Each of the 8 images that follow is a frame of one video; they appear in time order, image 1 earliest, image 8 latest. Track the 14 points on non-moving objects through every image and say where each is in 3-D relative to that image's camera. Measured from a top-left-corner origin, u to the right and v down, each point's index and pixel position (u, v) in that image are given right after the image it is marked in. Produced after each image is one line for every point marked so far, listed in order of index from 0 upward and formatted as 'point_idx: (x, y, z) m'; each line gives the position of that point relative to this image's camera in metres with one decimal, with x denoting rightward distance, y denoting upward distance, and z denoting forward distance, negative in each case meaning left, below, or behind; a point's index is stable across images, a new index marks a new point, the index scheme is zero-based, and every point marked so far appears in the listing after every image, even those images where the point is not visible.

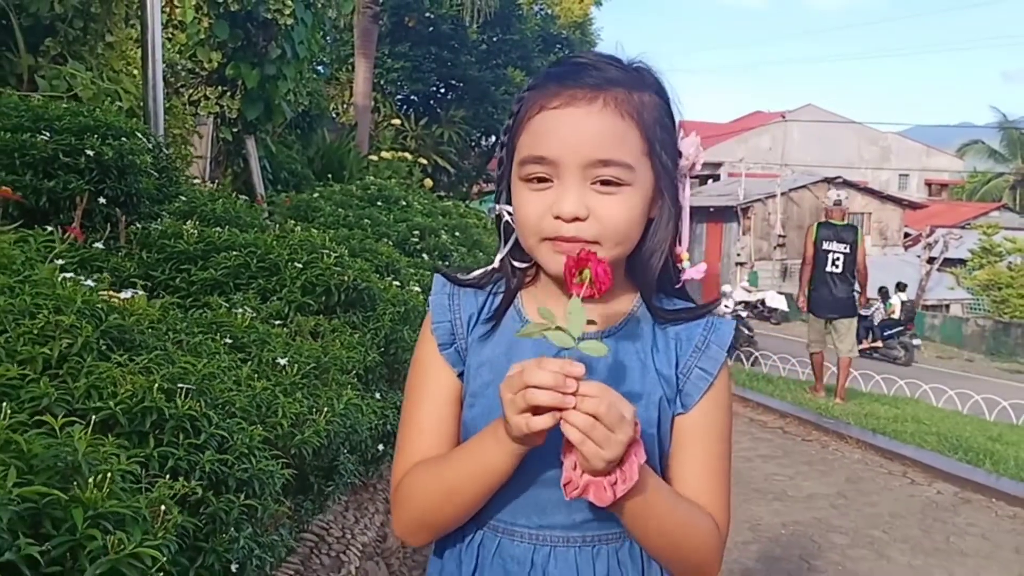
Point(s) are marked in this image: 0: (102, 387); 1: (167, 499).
0: (-0.7, -0.2, +1.8) m
1: (-0.5, -0.3, +1.6) m
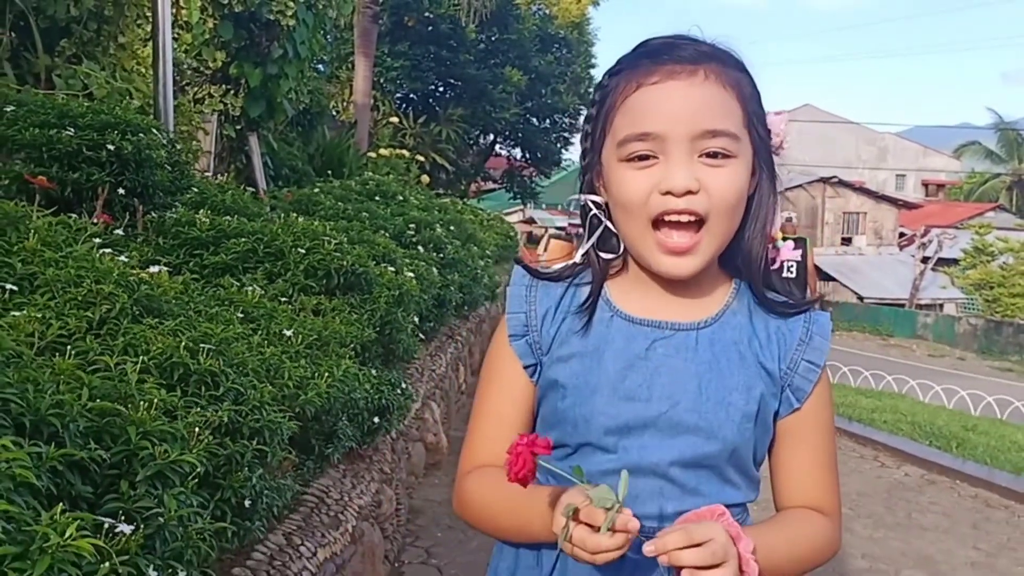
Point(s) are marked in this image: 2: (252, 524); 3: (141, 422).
0: (-0.8, -0.1, +2.2) m
1: (-0.6, -0.3, +1.9) m
2: (-0.6, -0.5, +2.1) m
3: (-0.6, -0.2, +1.7) m
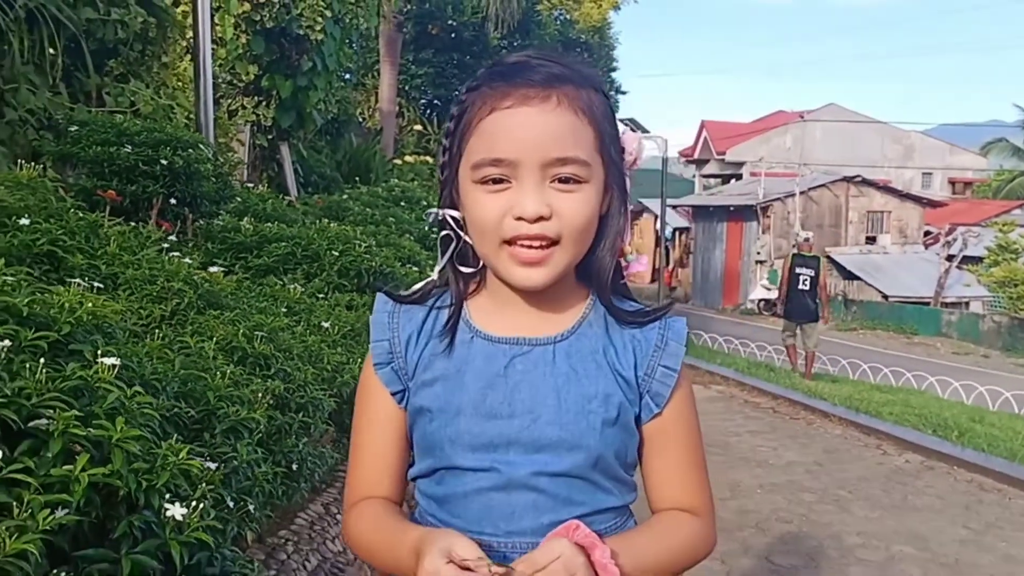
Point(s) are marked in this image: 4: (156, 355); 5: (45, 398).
0: (-0.8, -0.1, +2.6) m
1: (-0.6, -0.3, +2.3) m
2: (-0.5, -0.5, +2.5) m
3: (-0.6, -0.2, +2.2) m
4: (-0.7, -0.1, +2.0) m
5: (-0.7, -0.2, +1.4) m
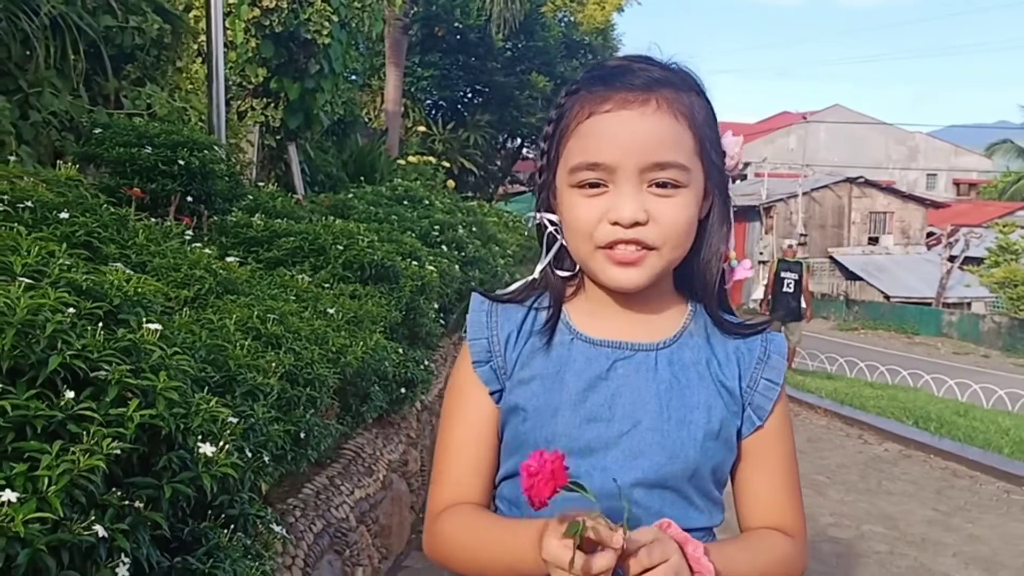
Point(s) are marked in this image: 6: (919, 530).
0: (-0.8, -0.1, +2.9) m
1: (-0.6, -0.2, +2.6) m
2: (-0.6, -0.5, +2.9) m
3: (-0.7, -0.2, +2.5) m
4: (-0.8, -0.1, +2.3) m
5: (-0.7, -0.1, +1.7) m
6: (+2.2, -1.3, +5.3) m
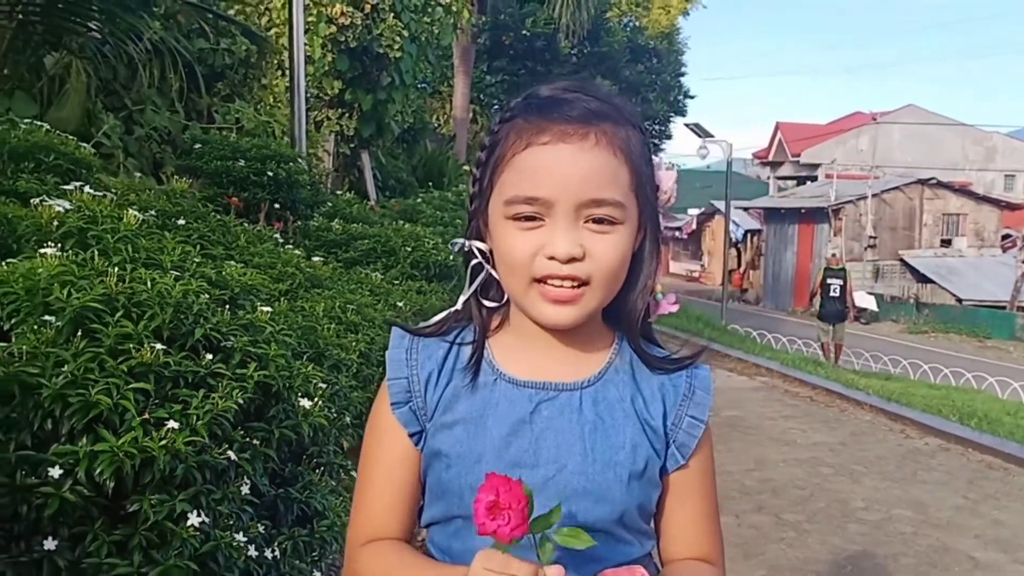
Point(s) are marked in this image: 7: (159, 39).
0: (-0.7, -0.1, +3.5) m
1: (-0.5, -0.2, +3.2) m
2: (-0.4, -0.5, +3.4) m
3: (-0.6, -0.2, +3.0) m
4: (-0.7, -0.1, +2.9) m
5: (-0.7, -0.1, +2.3) m
6: (+2.4, -1.3, +5.6) m
7: (-2.3, +1.6, +6.4) m
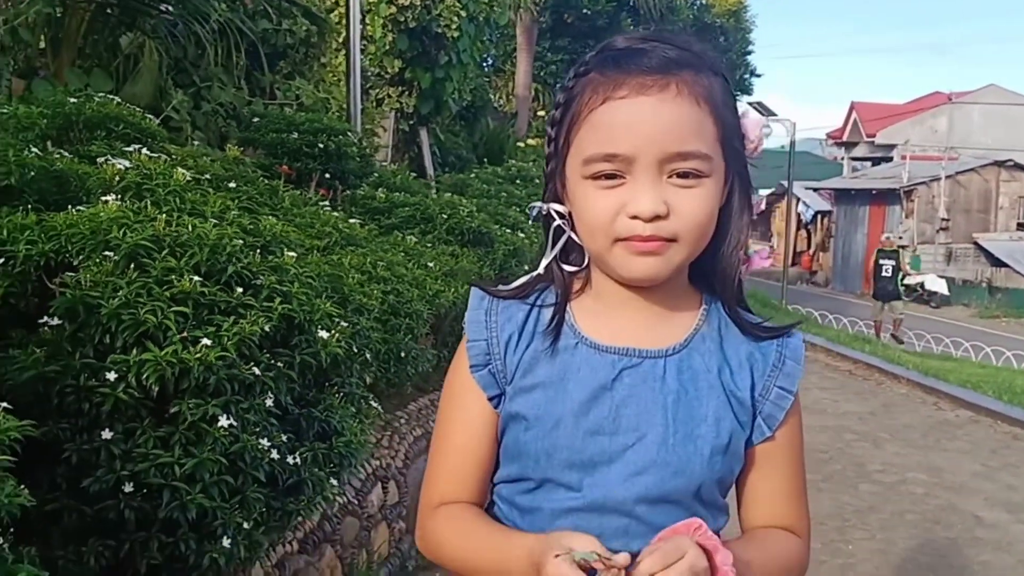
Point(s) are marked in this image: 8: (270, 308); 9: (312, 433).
0: (-0.6, +0.1, +3.9) m
1: (-0.5, 0.0, +3.6) m
2: (-0.4, -0.3, +3.8) m
3: (-0.5, 0.0, +3.4) m
4: (-0.6, +0.1, +3.3) m
5: (-0.7, 0.0, +2.7) m
6: (+2.6, -1.1, +5.9) m
7: (-2.0, +1.8, +6.9) m
8: (-0.6, -0.1, +2.6) m
9: (-0.6, -0.4, +2.8) m
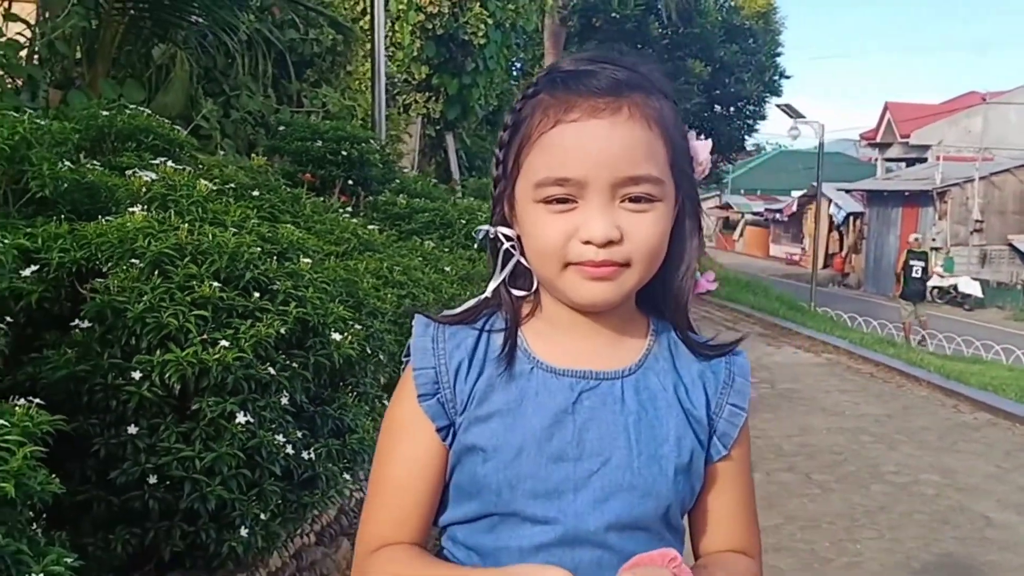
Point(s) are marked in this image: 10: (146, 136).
0: (-0.6, +0.1, +4.0) m
1: (-0.5, -0.1, +3.7) m
2: (-0.4, -0.3, +4.0) m
3: (-0.5, 0.0, +3.6) m
4: (-0.6, +0.1, +3.5) m
5: (-0.7, 0.0, +2.9) m
6: (+2.7, -1.1, +5.9) m
7: (-1.8, +1.8, +7.1) m
8: (-0.6, -0.1, +2.8) m
9: (-0.5, -0.4, +3.0) m
10: (-1.5, +0.6, +4.2) m
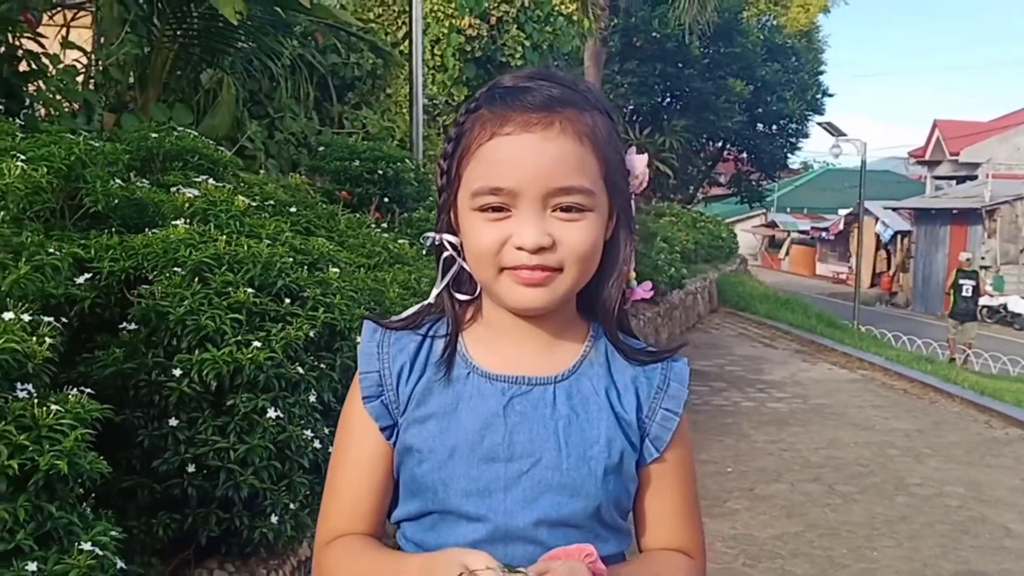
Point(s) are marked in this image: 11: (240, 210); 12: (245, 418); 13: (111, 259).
0: (-0.5, 0.0, +4.3) m
1: (-0.4, -0.1, +4.0) m
2: (-0.3, -0.4, +4.2) m
3: (-0.4, -0.1, +3.8) m
4: (-0.6, 0.0, +3.7) m
5: (-0.6, 0.0, +3.1) m
6: (+2.9, -1.2, +6.0) m
7: (-1.6, +1.7, +7.4) m
8: (-0.6, -0.1, +3.0) m
9: (-0.5, -0.4, +3.2) m
10: (-1.4, +0.6, +4.5) m
11: (-1.0, +0.3, +3.5) m
12: (-0.7, -0.4, +2.7) m
13: (-1.1, +0.1, +2.8) m
